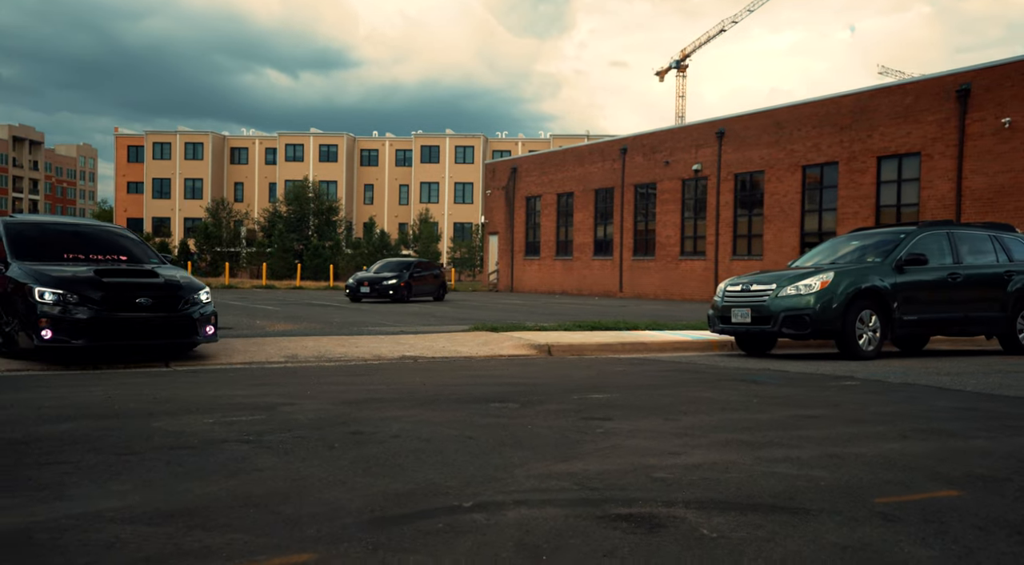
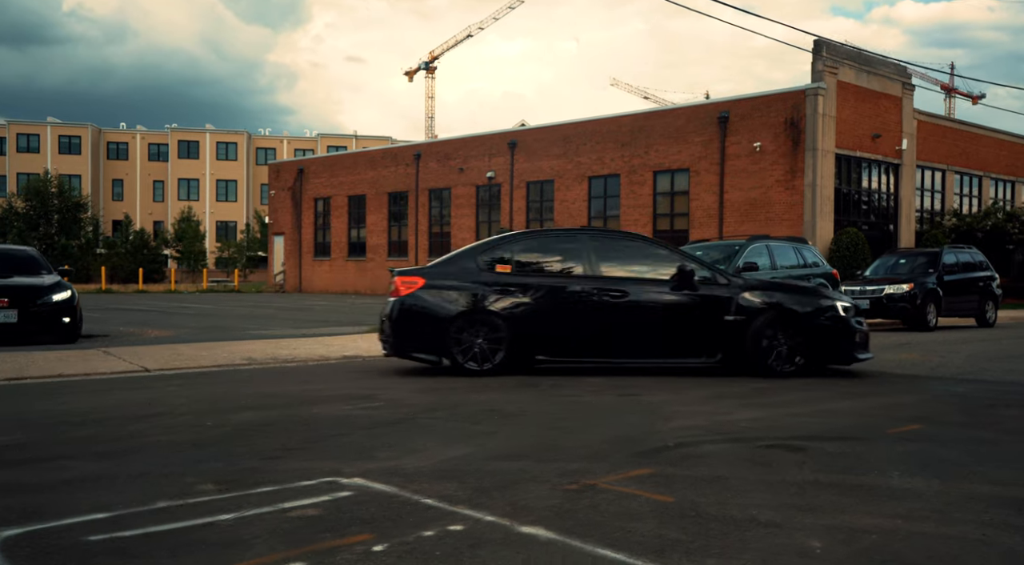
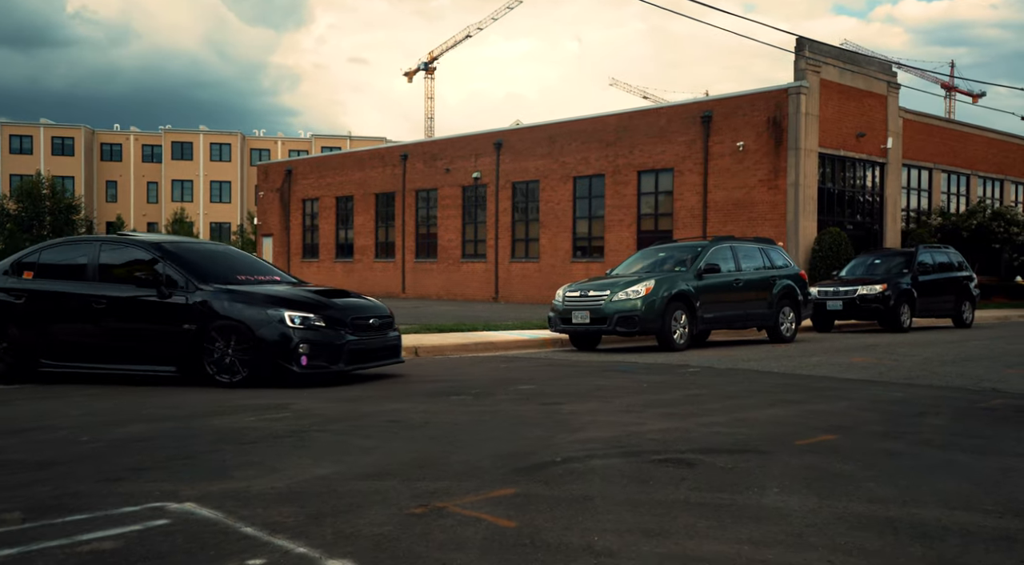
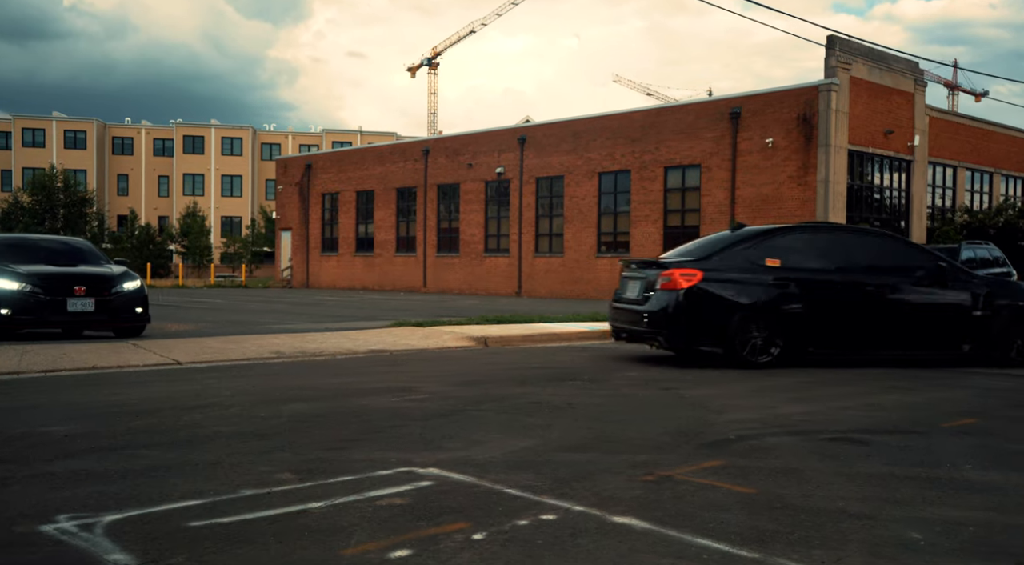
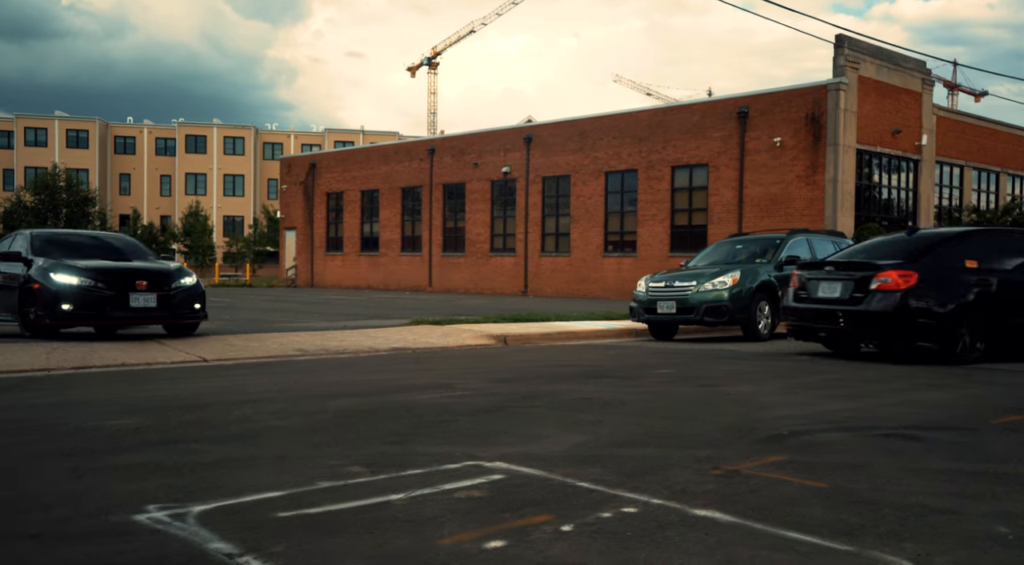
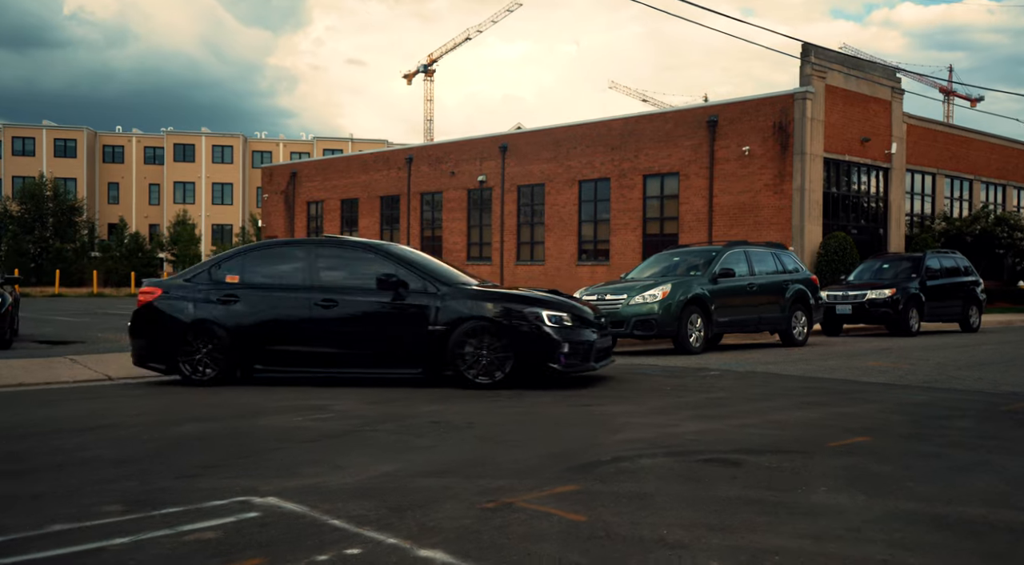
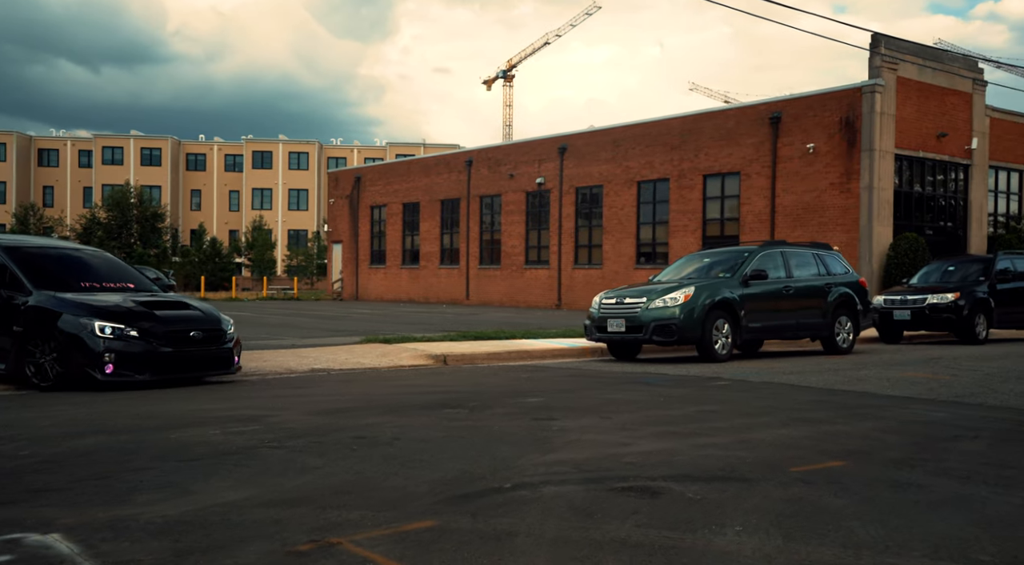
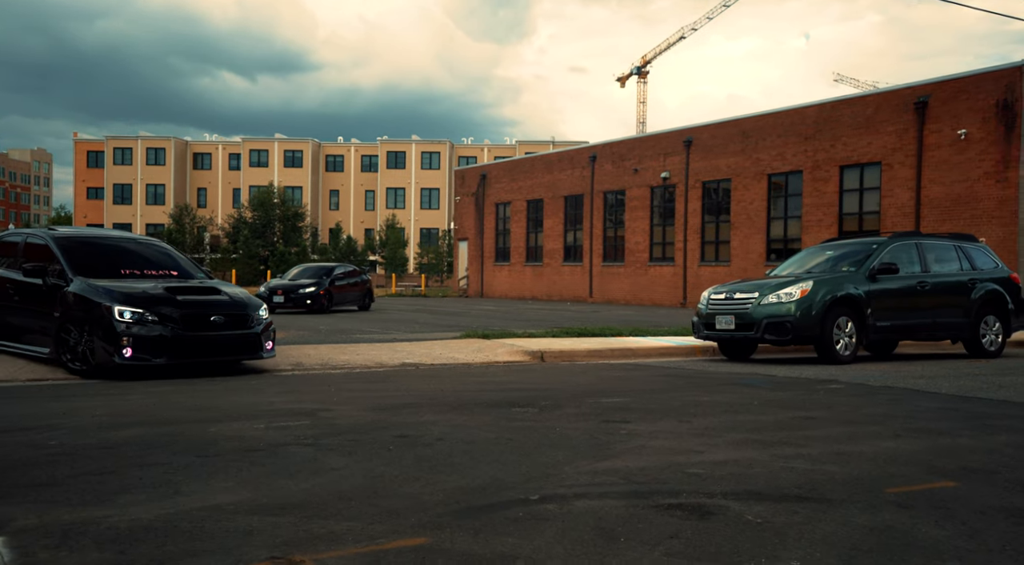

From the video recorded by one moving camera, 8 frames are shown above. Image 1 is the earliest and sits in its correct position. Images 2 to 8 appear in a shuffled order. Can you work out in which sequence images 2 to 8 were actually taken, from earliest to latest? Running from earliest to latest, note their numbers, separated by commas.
8, 7, 3, 6, 2, 4, 5
